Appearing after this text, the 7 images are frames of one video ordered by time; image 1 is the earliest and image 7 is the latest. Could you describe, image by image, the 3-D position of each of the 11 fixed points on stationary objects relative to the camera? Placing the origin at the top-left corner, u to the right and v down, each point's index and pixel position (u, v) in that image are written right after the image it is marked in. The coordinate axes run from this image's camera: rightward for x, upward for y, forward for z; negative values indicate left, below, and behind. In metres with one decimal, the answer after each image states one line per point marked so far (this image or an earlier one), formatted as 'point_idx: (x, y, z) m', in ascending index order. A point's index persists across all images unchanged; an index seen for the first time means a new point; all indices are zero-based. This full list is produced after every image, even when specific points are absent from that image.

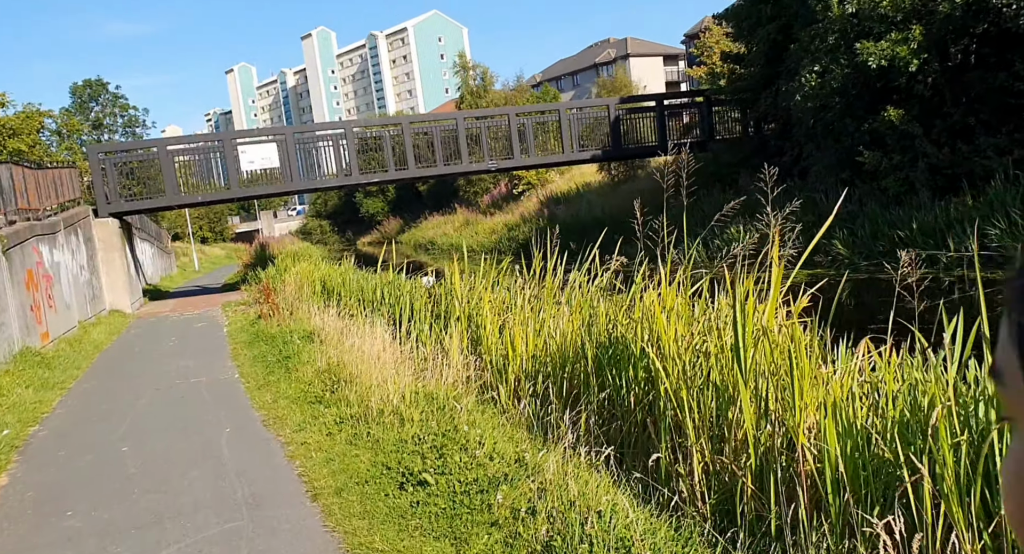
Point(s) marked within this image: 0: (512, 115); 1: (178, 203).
0: (0.0, +3.8, +18.1) m
1: (-7.0, +1.5, +16.2) m
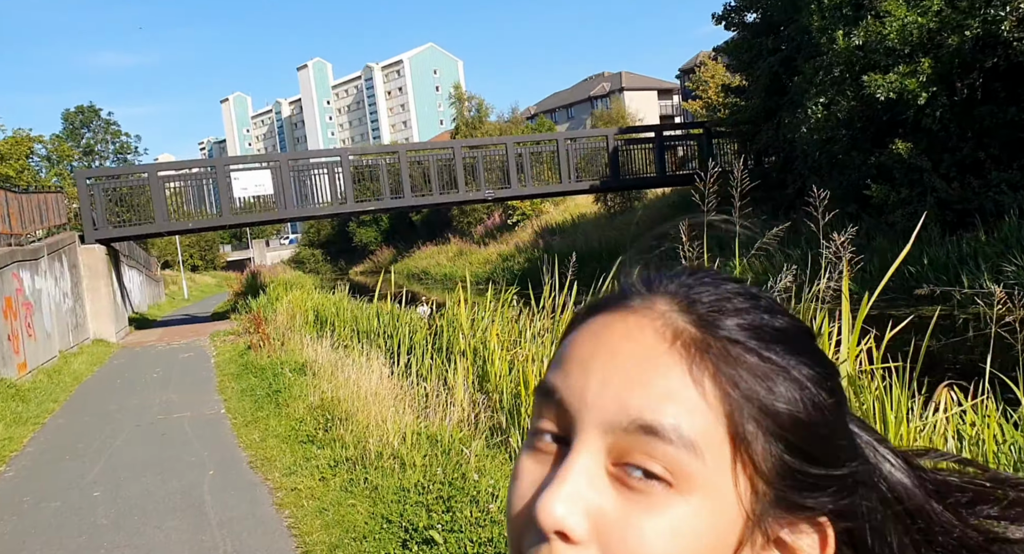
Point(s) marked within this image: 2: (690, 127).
0: (0.0, +3.1, +17.9) m
1: (-7.1, +1.0, +15.8) m
2: (+4.4, +3.6, +18.4) m
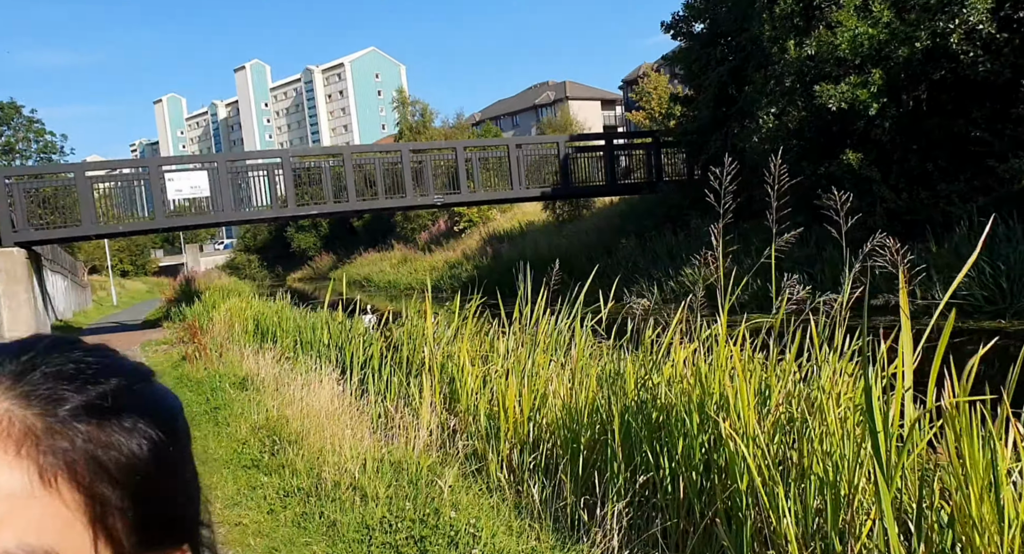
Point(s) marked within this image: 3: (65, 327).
0: (-1.2, +2.9, +17.6) m
1: (-8.1, +0.8, +14.9) m
2: (+3.1, +3.4, +18.4) m
3: (-10.2, -1.1, +17.5) m
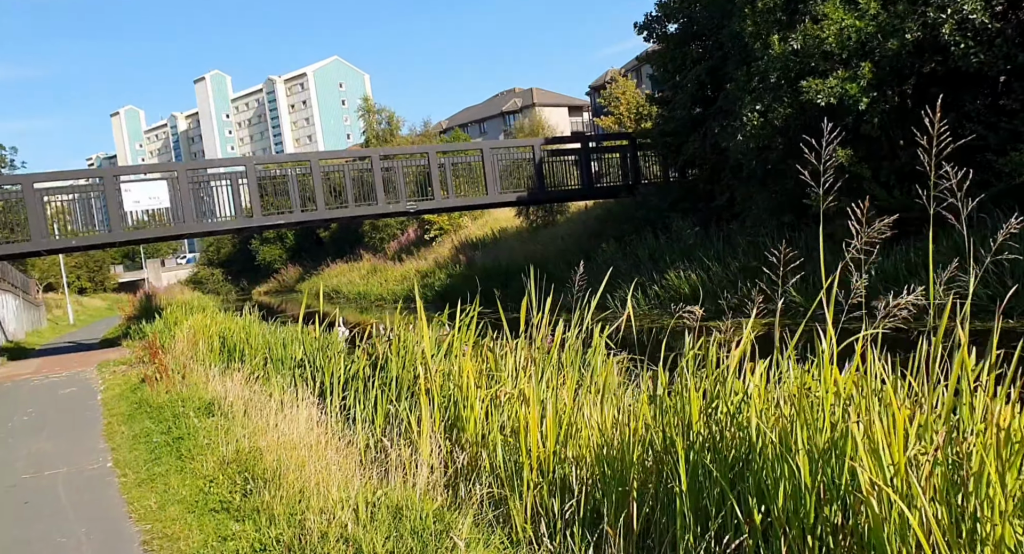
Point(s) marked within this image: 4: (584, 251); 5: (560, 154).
0: (-1.8, +2.7, +17.0) m
1: (-8.5, +0.5, +14.1) m
2: (+2.5, +3.3, +18.0) m
3: (-10.6, -1.5, +16.5) m
4: (+1.6, +0.6, +17.1) m
5: (+1.1, +2.8, +17.8) m
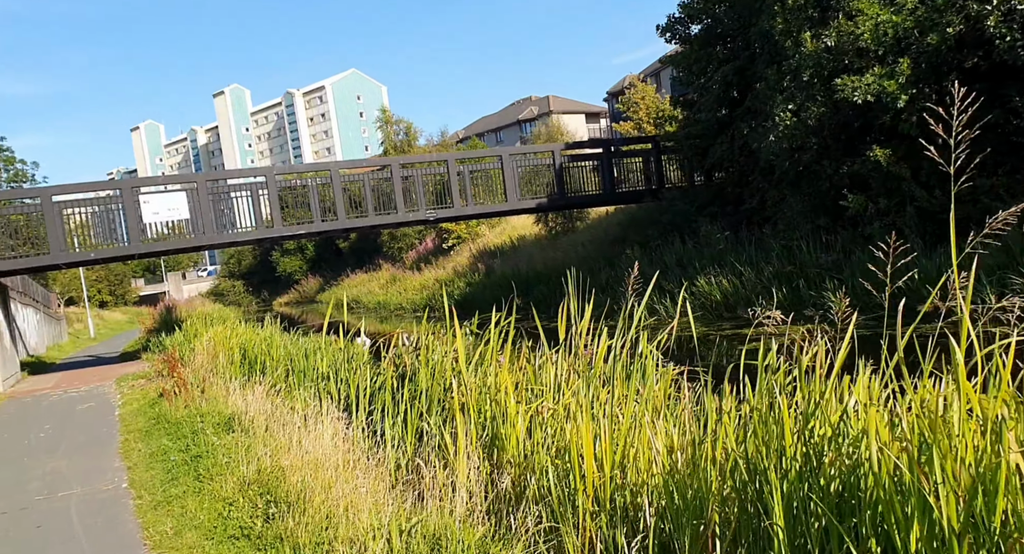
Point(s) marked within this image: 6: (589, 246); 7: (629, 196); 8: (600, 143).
0: (-1.3, +2.5, +16.8) m
1: (-8.1, +0.3, +14.0) m
2: (+3.0, +3.1, +17.7) m
3: (-10.2, -1.8, +16.4) m
4: (+2.1, +0.4, +16.7) m
5: (+1.6, +2.7, +17.6) m
6: (+1.9, +0.8, +19.6) m
7: (+2.7, +1.9, +17.8) m
8: (+2.0, +3.0, +17.6) m
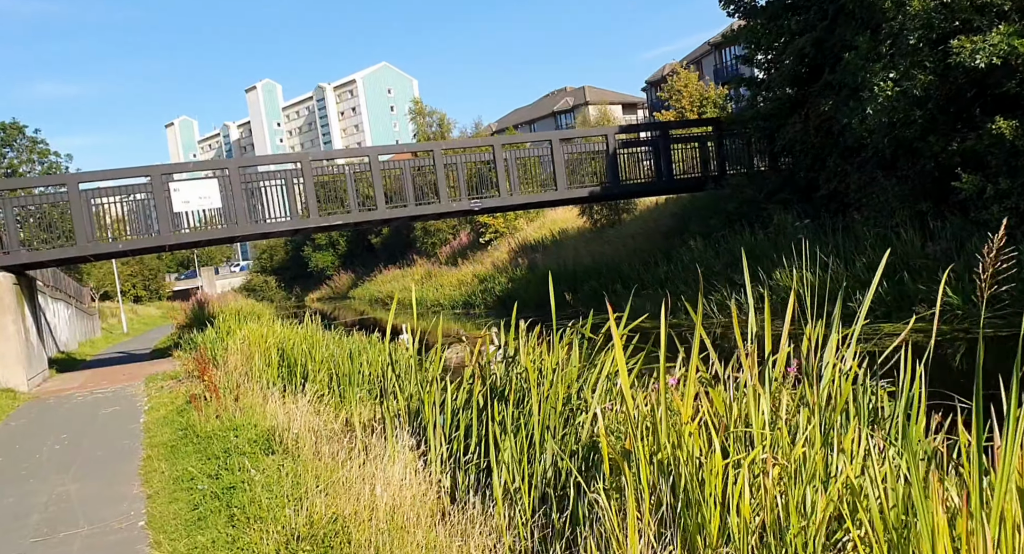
0: (-0.3, +2.7, +15.8) m
1: (-7.2, +0.4, +13.2) m
2: (+4.0, +3.2, +16.5) m
3: (-9.1, -1.7, +15.7) m
4: (+3.1, +0.5, +15.6) m
5: (+2.6, +2.8, +16.4) m
6: (+3.1, +0.9, +18.4) m
7: (+3.8, +2.0, +16.6) m
8: (+3.0, +3.2, +16.4) m
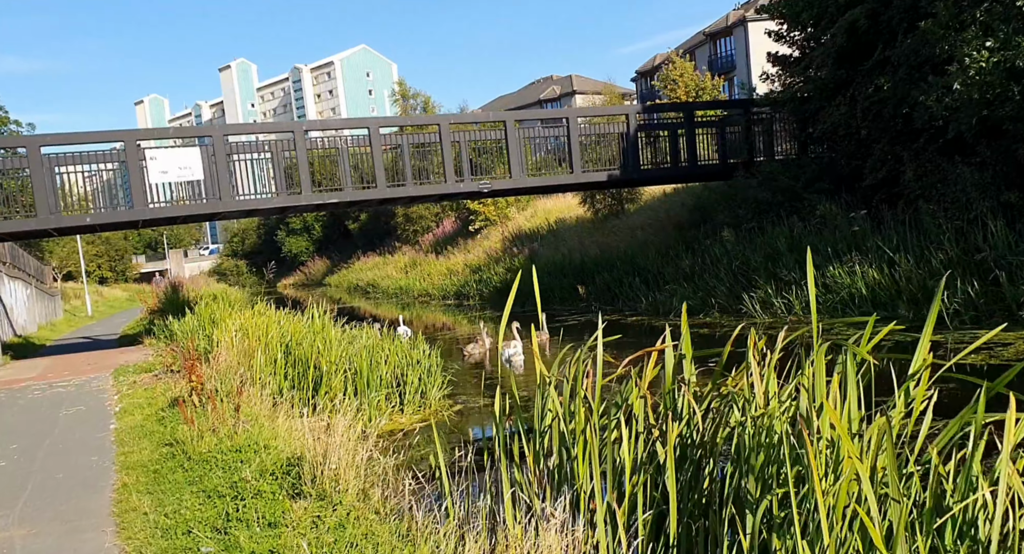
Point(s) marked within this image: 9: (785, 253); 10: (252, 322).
0: (-0.1, +2.9, +14.5) m
1: (-6.9, +0.7, +11.7) m
2: (+4.2, +3.4, +15.3) m
3: (-9.0, -1.3, +14.2) m
4: (+3.3, +0.7, +14.4) m
5: (+2.8, +3.0, +15.2) m
6: (+3.1, +1.1, +17.2) m
7: (+3.9, +2.2, +15.5) m
8: (+3.2, +3.3, +15.2) m
9: (+3.9, +0.4, +10.9) m
10: (-2.3, -0.4, +7.0) m
